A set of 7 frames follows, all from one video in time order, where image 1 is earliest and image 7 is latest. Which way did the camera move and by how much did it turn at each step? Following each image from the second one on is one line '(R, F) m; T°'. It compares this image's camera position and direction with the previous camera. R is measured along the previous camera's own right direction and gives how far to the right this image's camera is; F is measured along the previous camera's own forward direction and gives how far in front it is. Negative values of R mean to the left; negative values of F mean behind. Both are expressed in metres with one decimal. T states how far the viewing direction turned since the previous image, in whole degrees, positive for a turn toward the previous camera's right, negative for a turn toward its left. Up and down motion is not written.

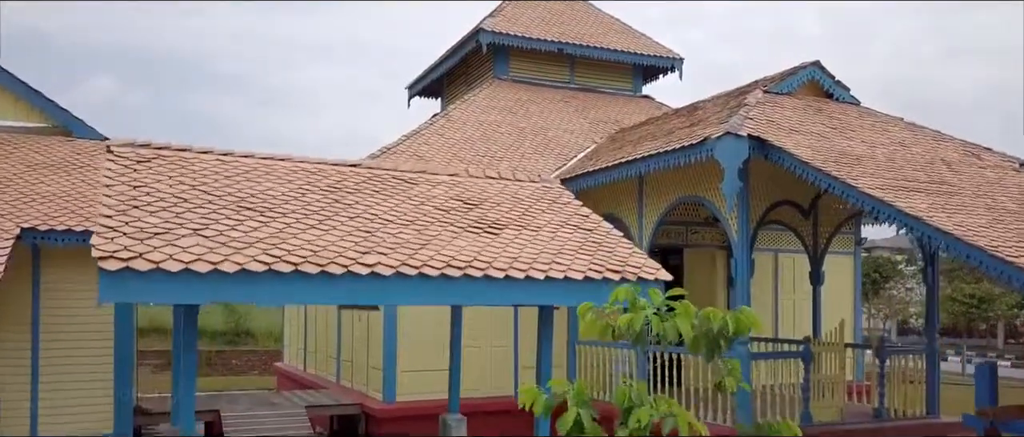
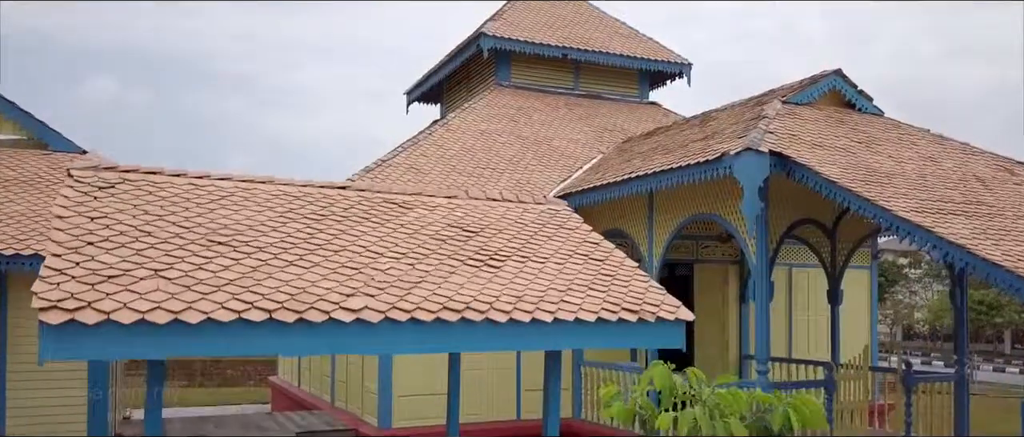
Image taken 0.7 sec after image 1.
(0.0, +0.6) m; 0°
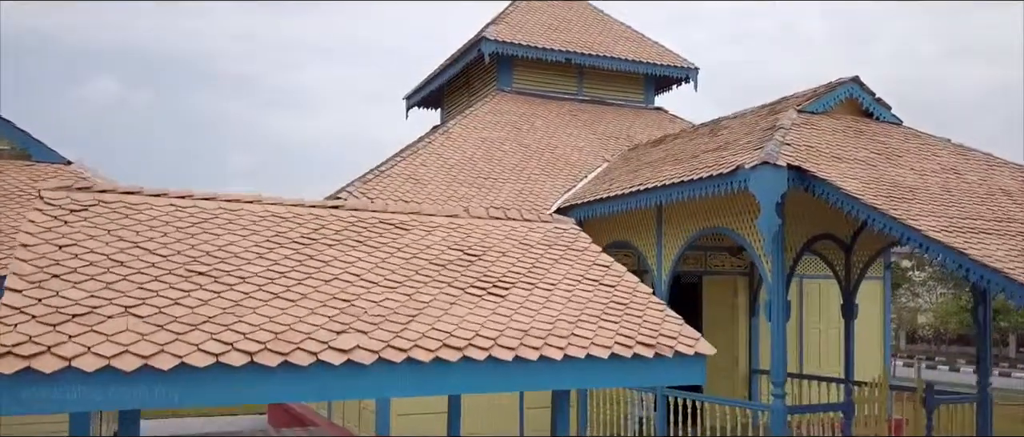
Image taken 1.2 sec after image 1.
(0.0, +0.4) m; 0°
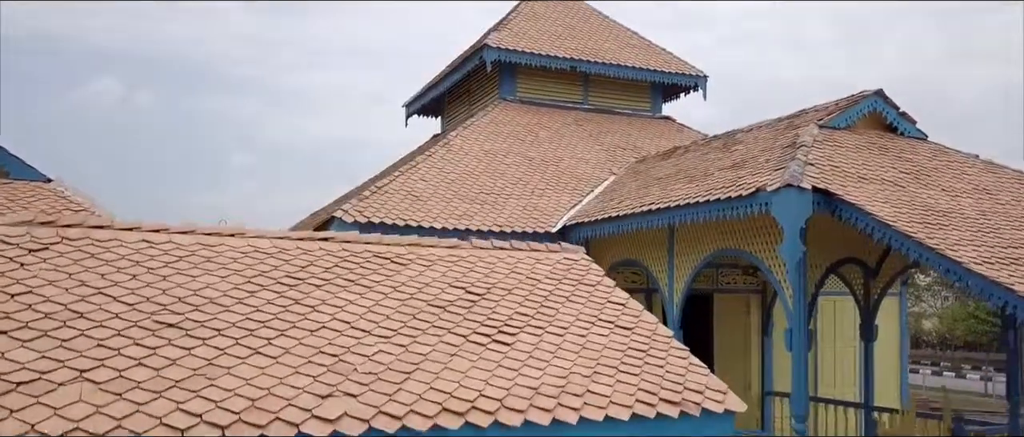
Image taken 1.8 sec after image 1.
(0.0, +0.5) m; 0°
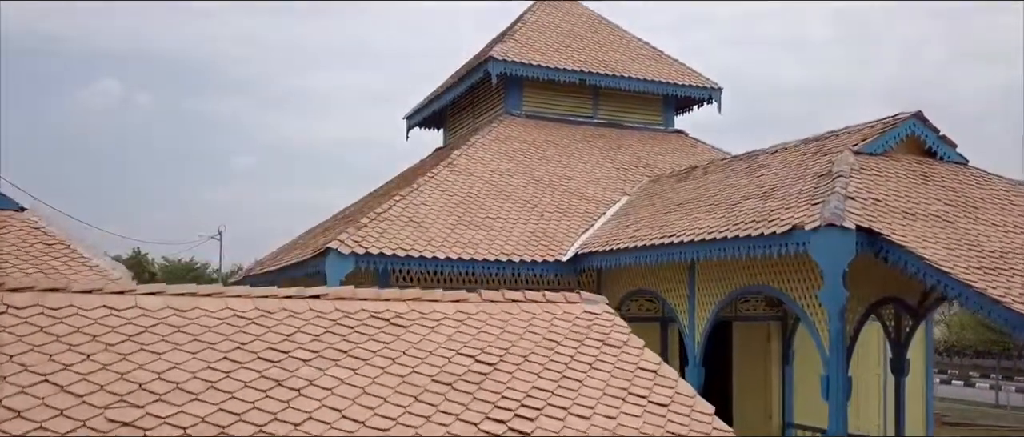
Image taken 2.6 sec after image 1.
(-0.1, +0.7) m; 0°
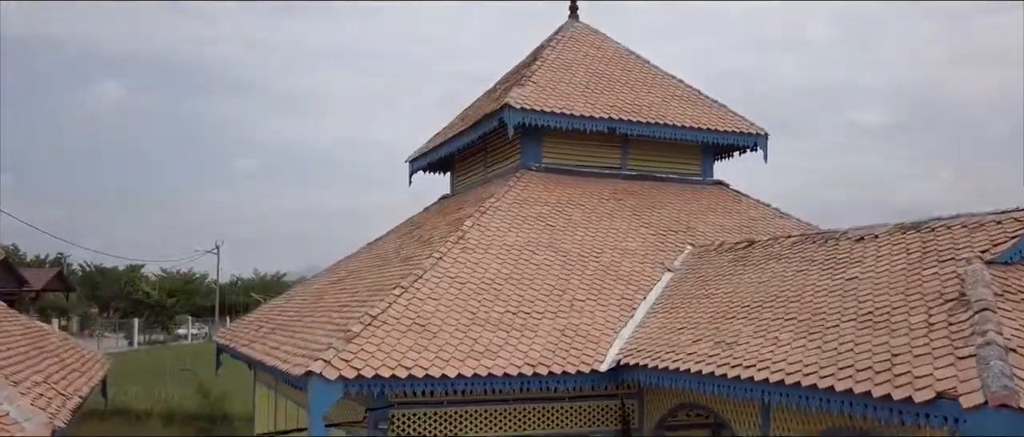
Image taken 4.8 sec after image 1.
(-0.2, +1.8) m; 0°
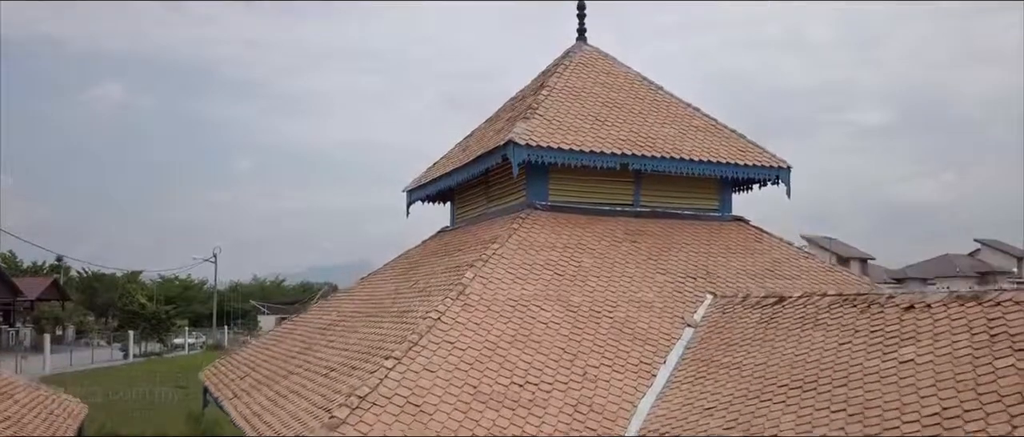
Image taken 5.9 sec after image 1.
(0.0, +0.9) m; 0°
